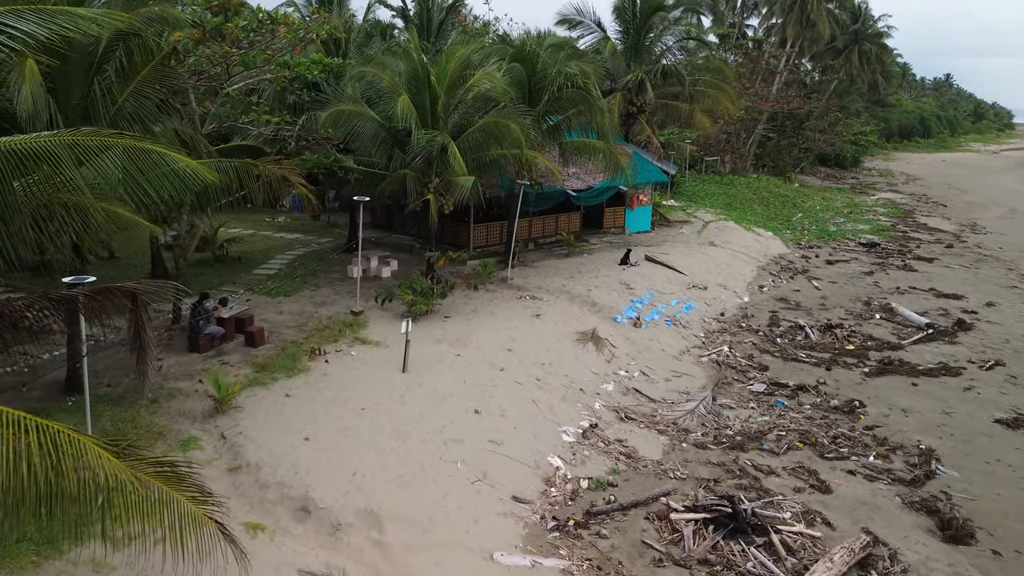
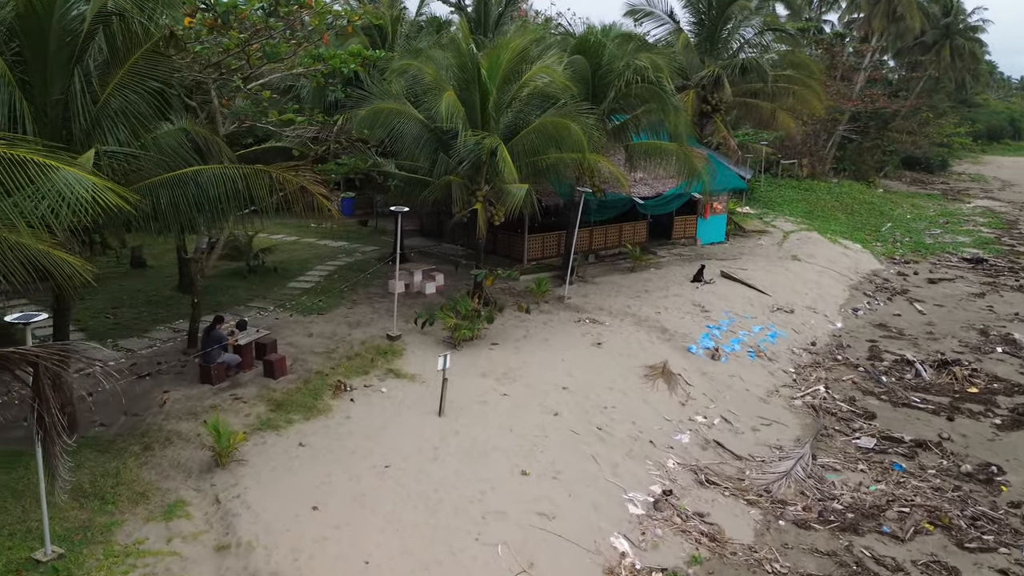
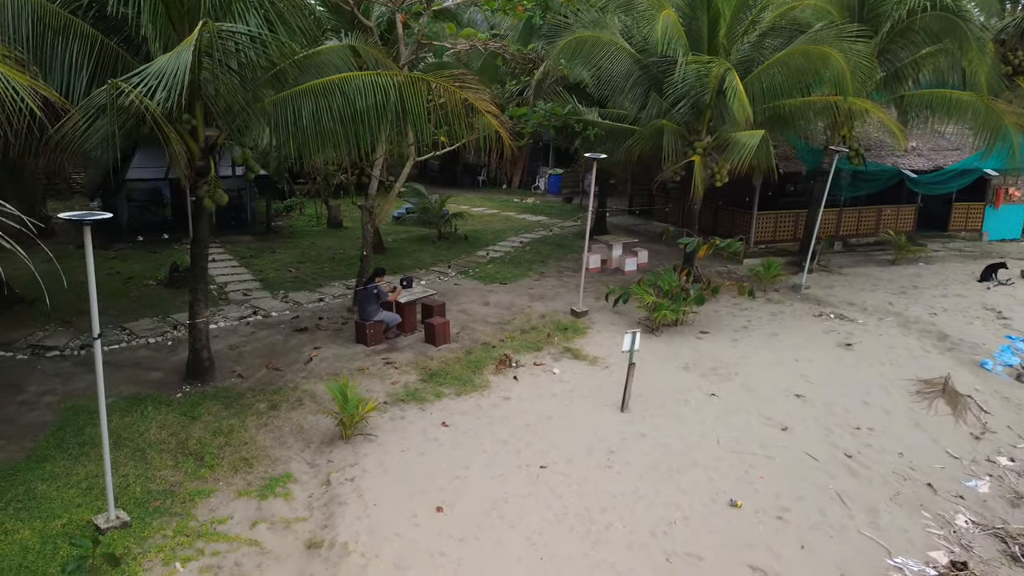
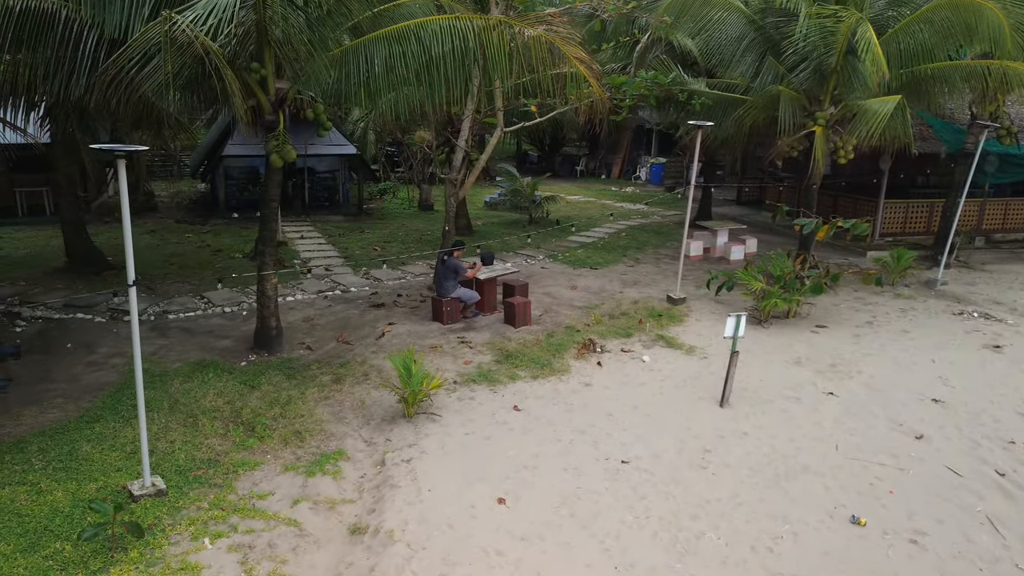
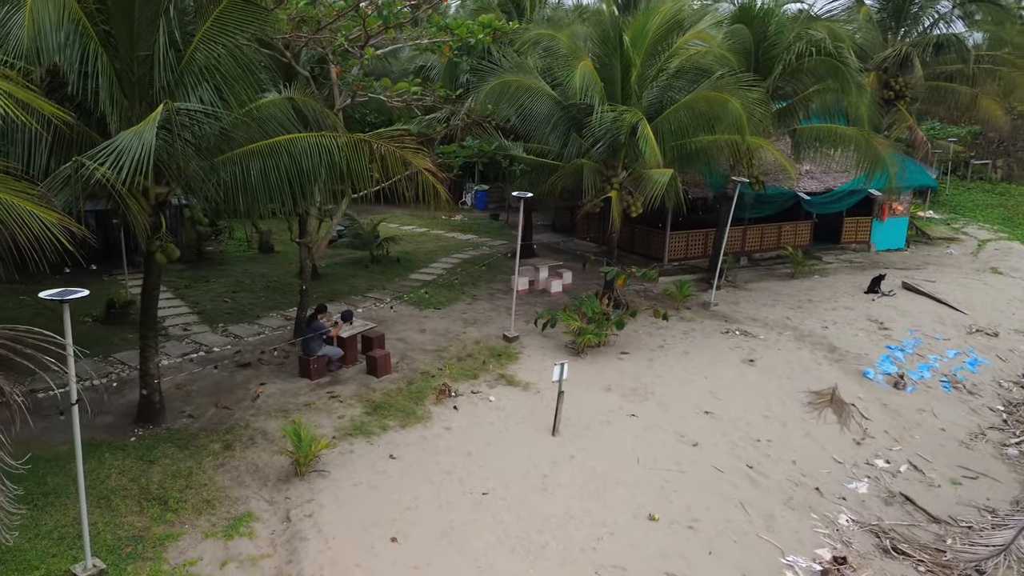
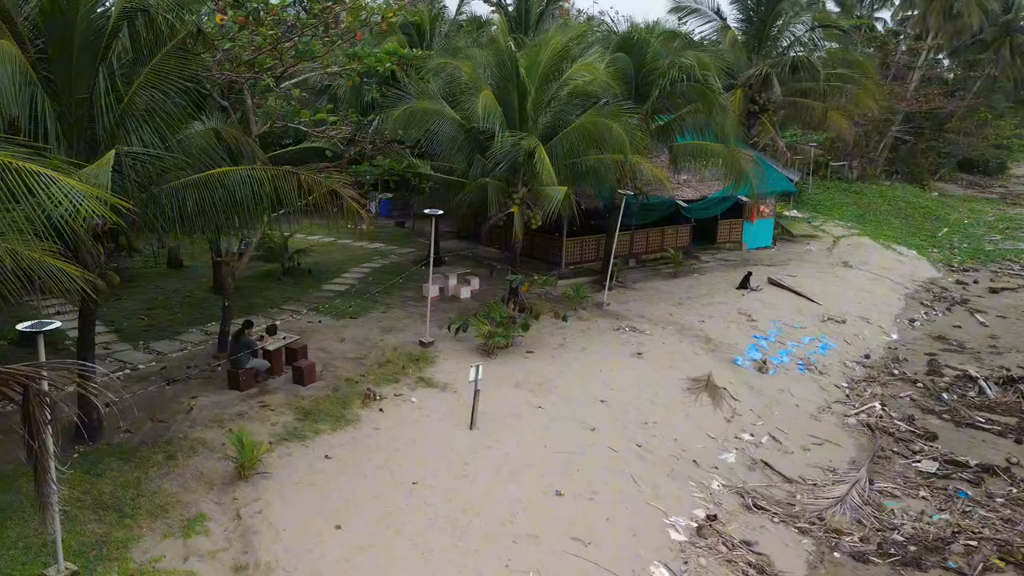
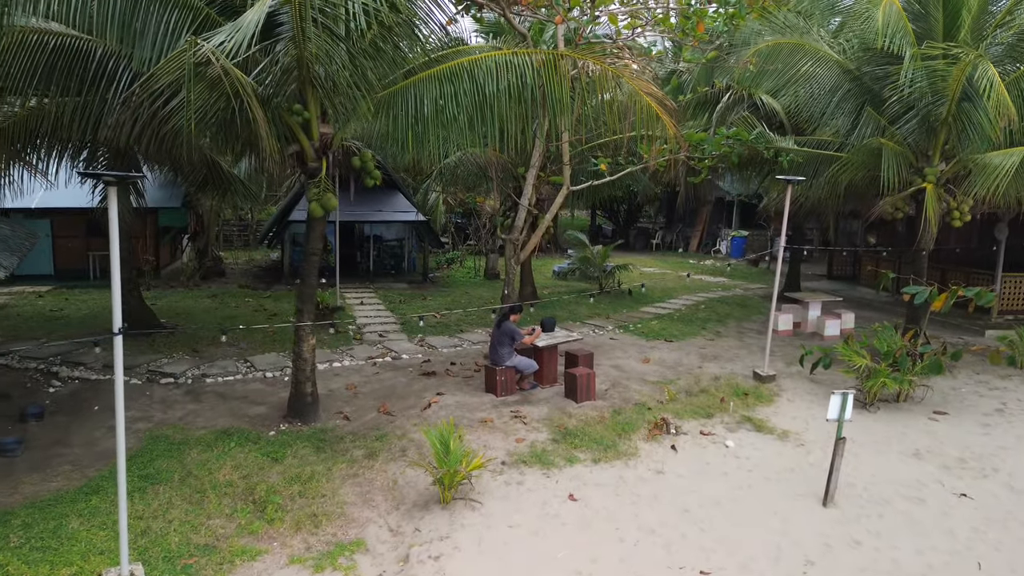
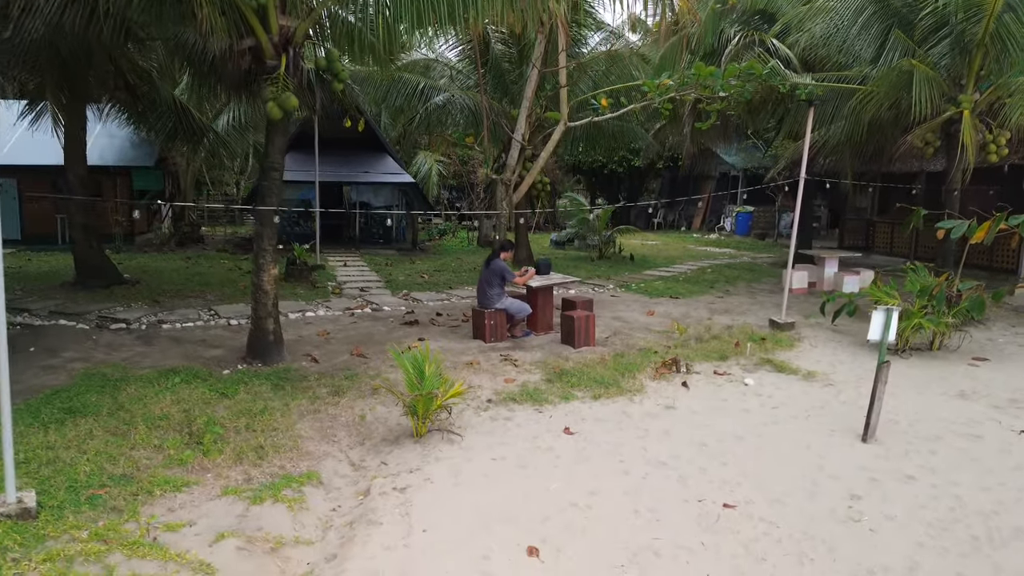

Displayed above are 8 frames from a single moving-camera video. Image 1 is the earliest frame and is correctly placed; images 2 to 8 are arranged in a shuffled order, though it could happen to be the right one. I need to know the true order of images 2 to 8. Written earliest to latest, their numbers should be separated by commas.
2, 6, 5, 3, 4, 7, 8
